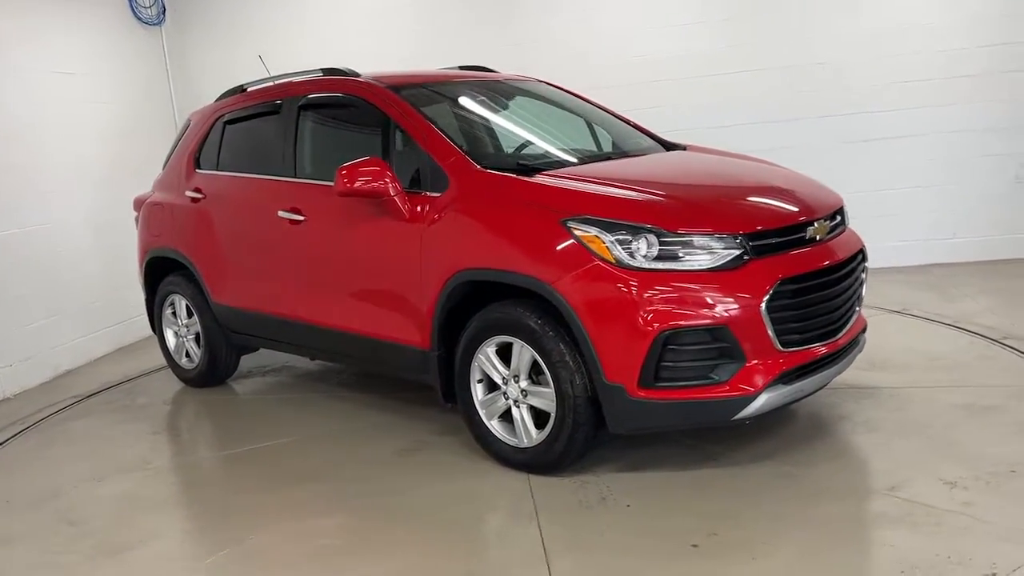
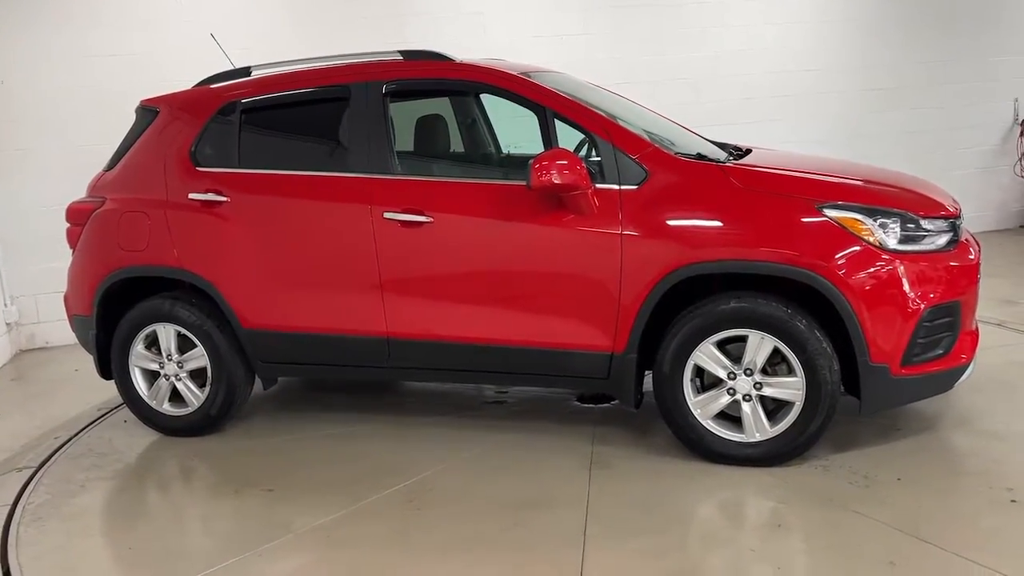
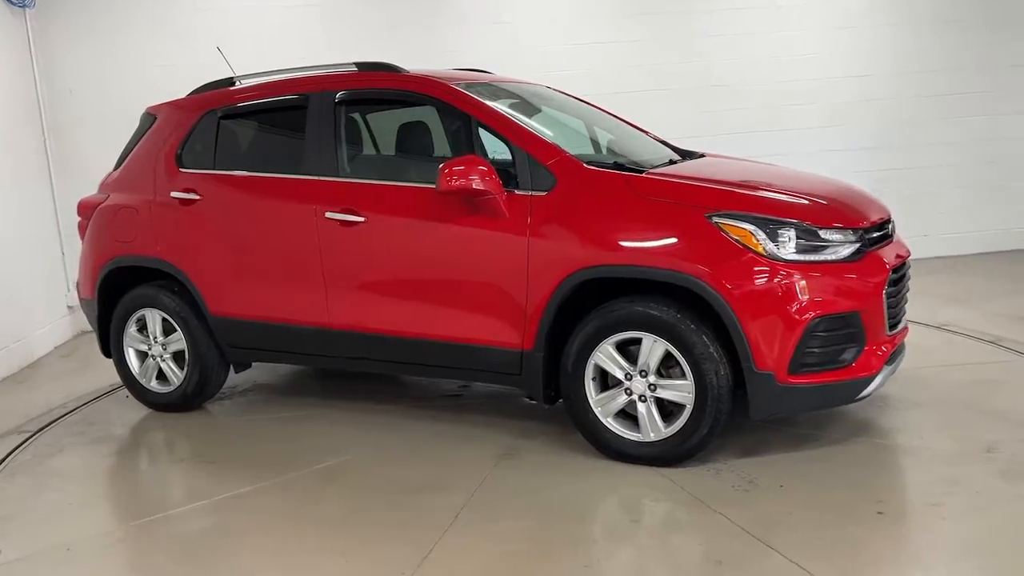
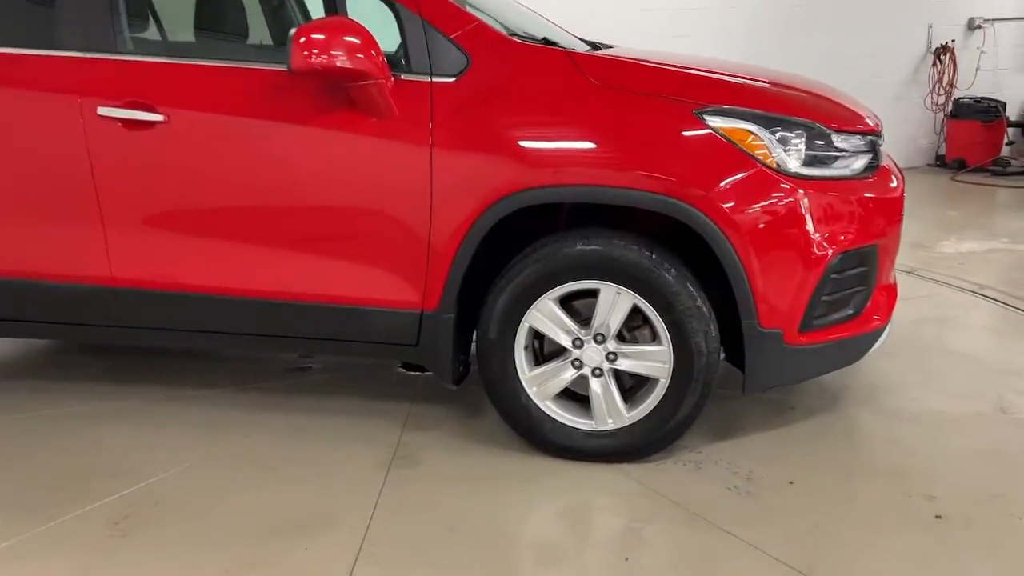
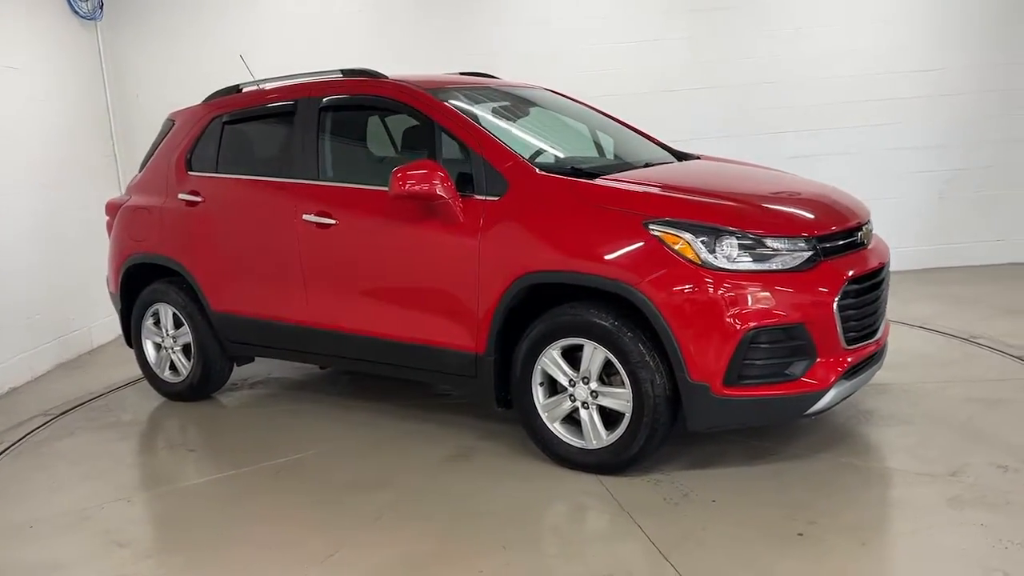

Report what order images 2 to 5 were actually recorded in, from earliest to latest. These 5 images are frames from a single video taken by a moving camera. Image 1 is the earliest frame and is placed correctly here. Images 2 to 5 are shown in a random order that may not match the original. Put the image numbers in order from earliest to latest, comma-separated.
5, 3, 2, 4
